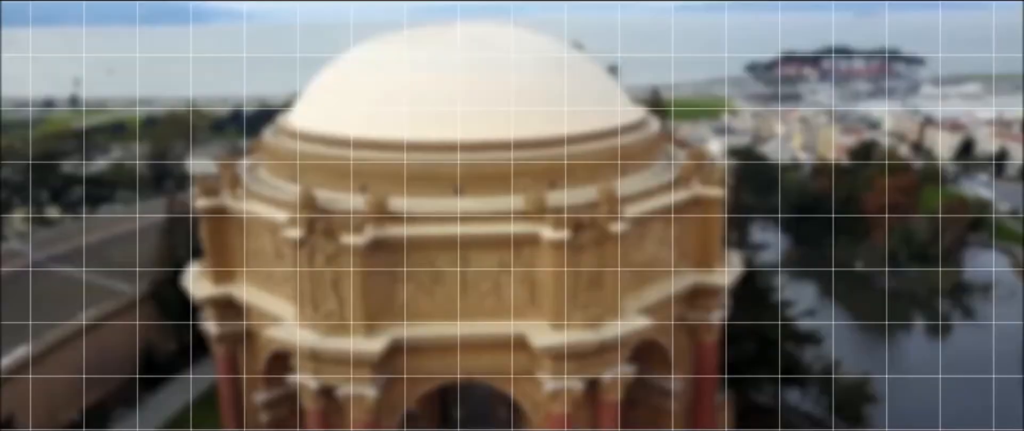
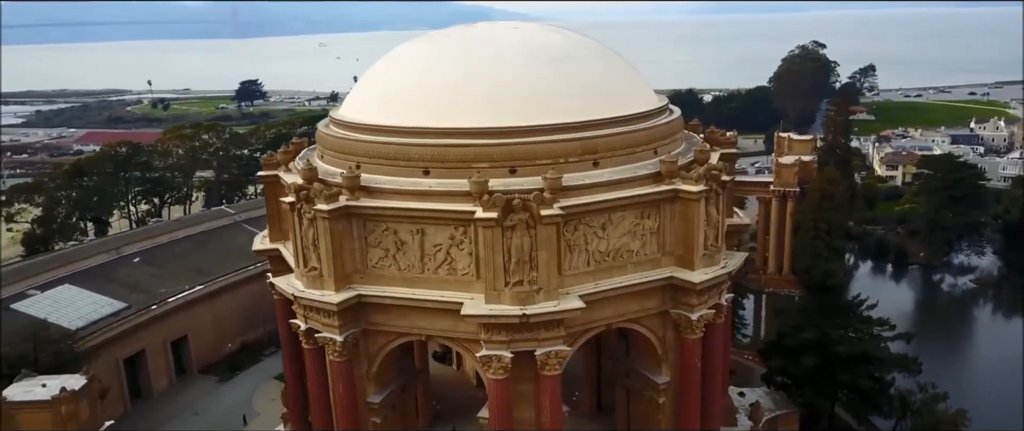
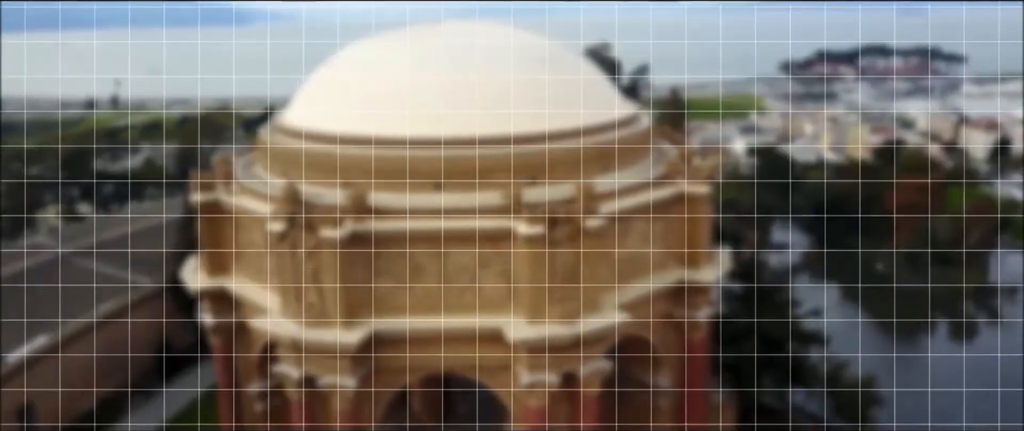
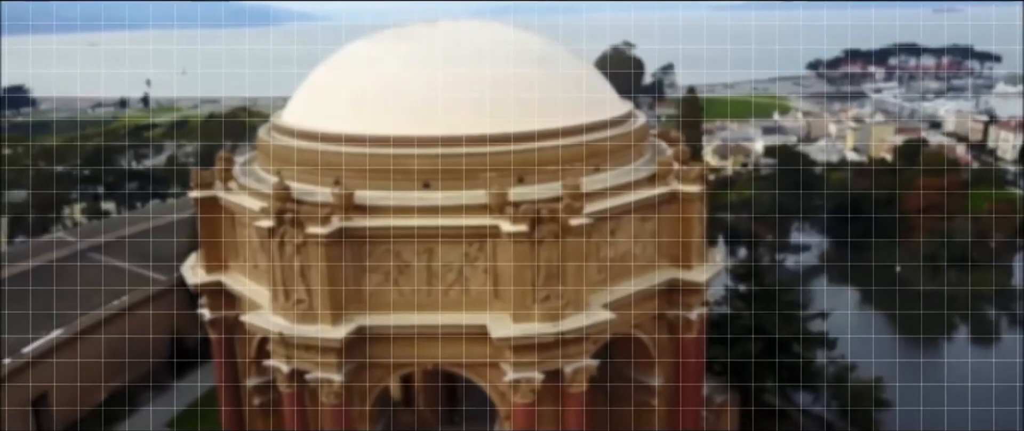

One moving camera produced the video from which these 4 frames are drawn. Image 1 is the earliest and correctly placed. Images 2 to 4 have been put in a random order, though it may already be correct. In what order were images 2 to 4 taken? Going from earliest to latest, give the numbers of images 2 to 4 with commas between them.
3, 4, 2
